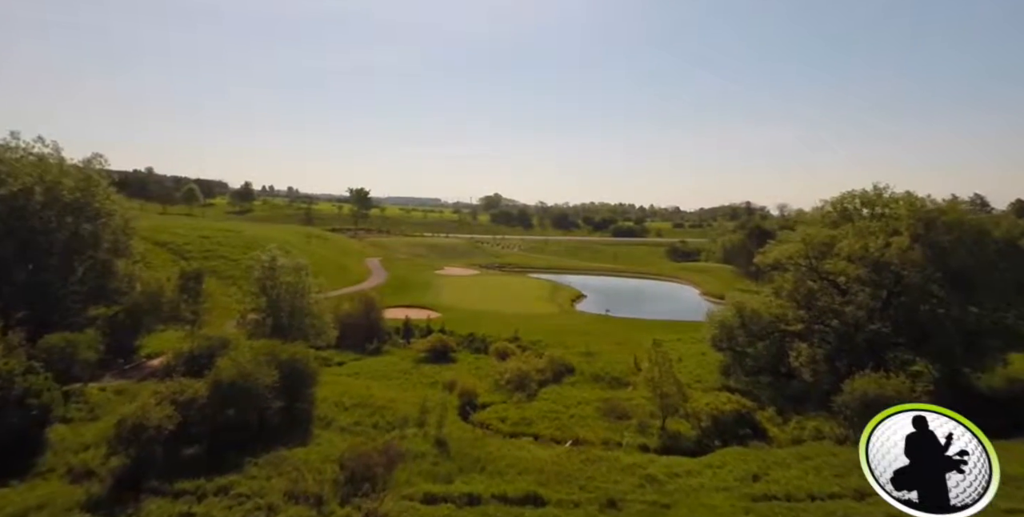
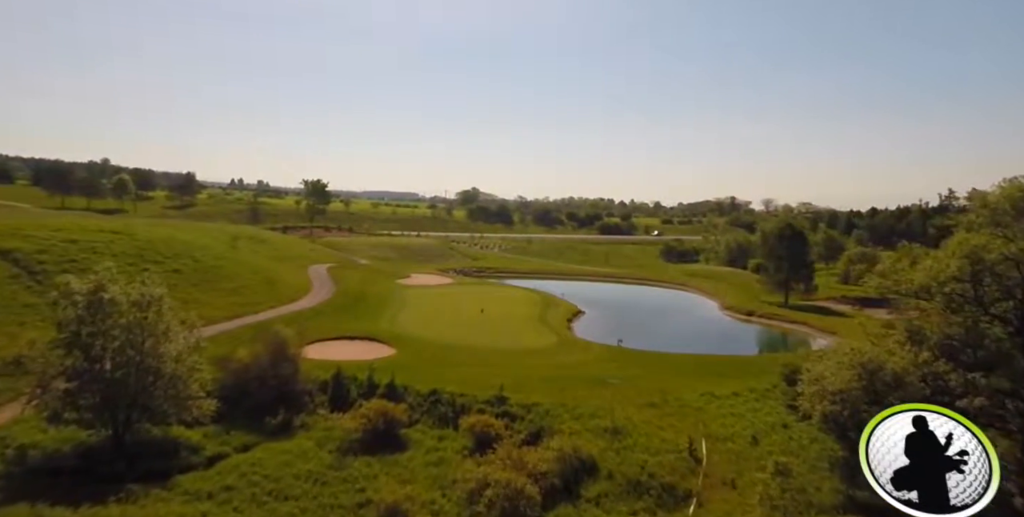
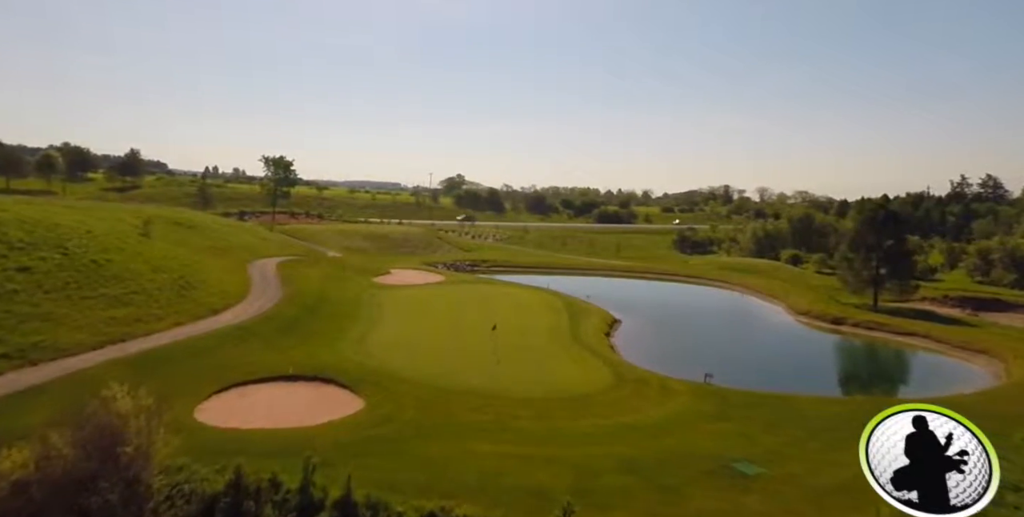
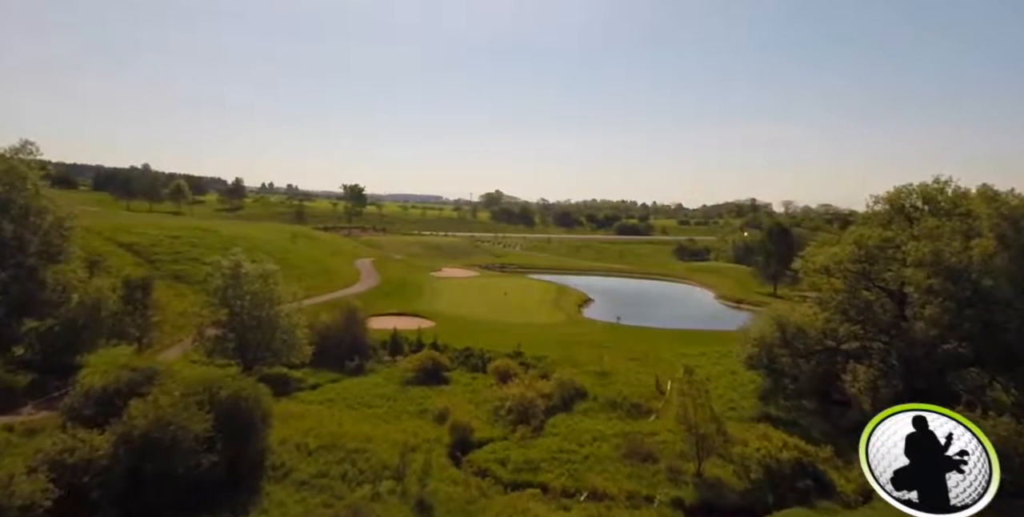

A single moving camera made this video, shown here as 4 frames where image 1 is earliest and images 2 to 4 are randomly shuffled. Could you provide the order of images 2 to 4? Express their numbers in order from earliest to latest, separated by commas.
4, 2, 3
